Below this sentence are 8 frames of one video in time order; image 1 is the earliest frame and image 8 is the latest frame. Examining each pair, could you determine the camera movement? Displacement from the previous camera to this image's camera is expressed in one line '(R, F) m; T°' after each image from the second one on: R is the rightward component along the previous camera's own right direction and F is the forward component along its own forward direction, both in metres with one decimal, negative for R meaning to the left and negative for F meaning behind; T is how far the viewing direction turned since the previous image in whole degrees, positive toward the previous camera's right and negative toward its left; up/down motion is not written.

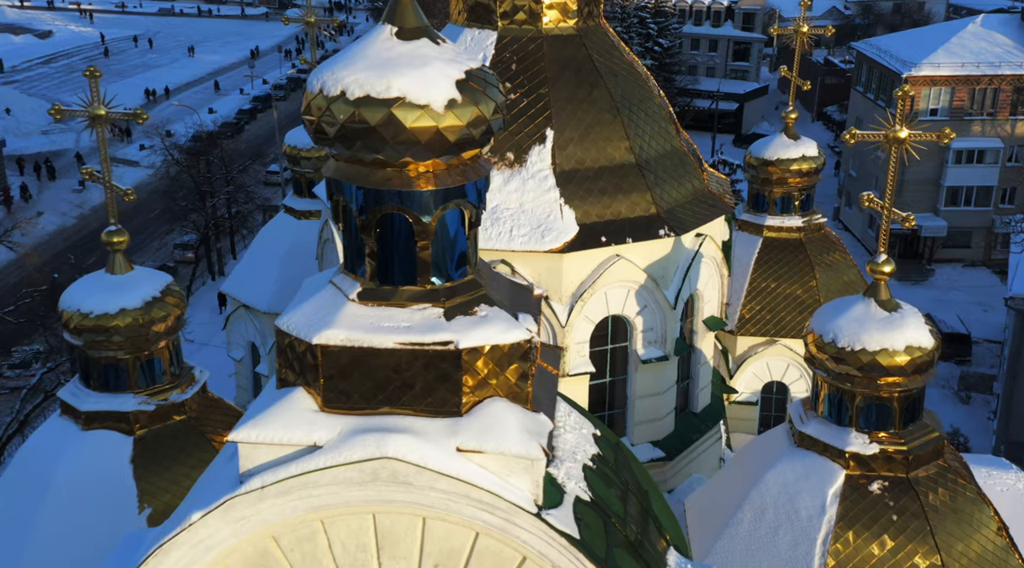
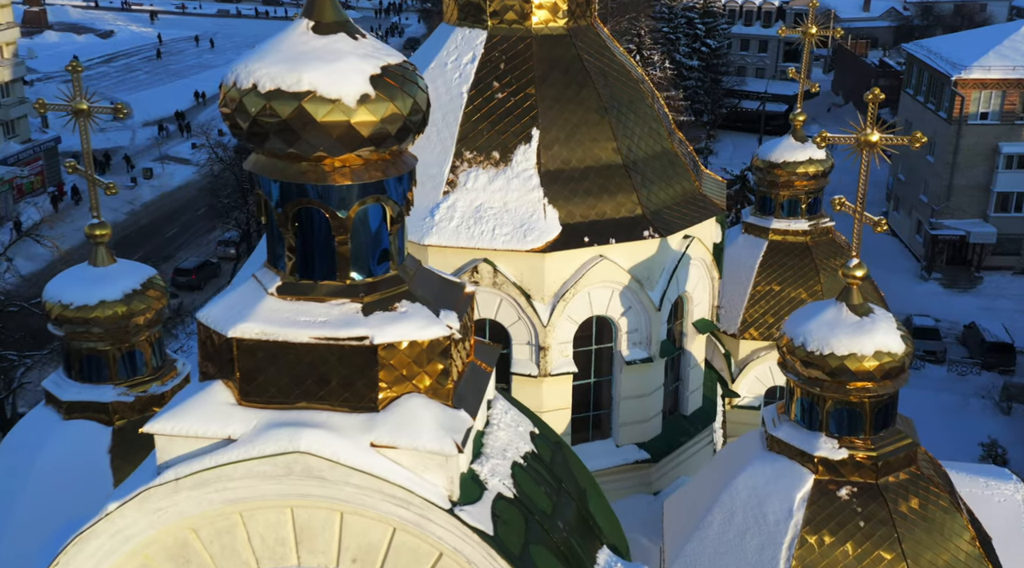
(+0.4, 0.0) m; -1°
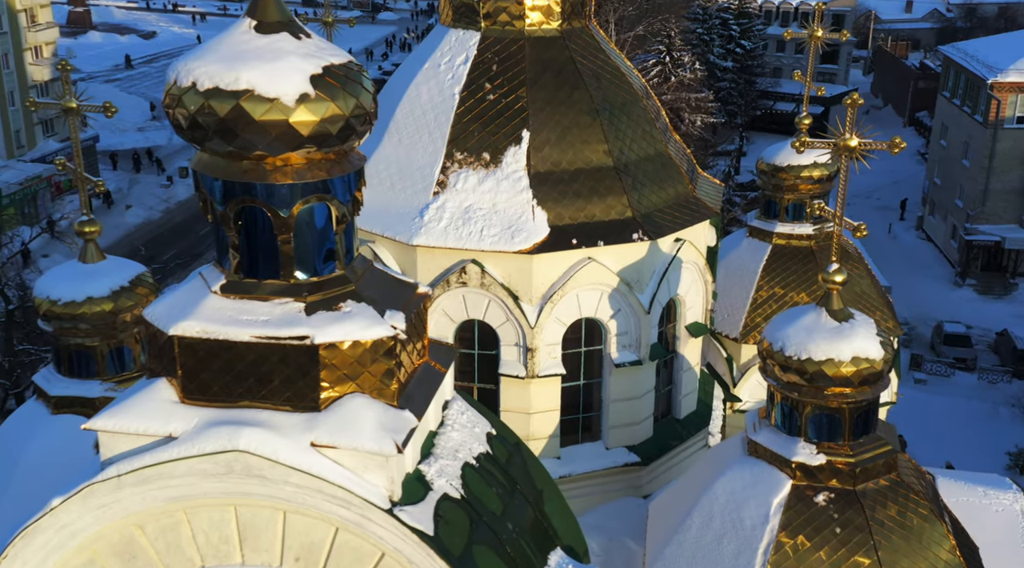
(+0.3, 0.0) m; -1°
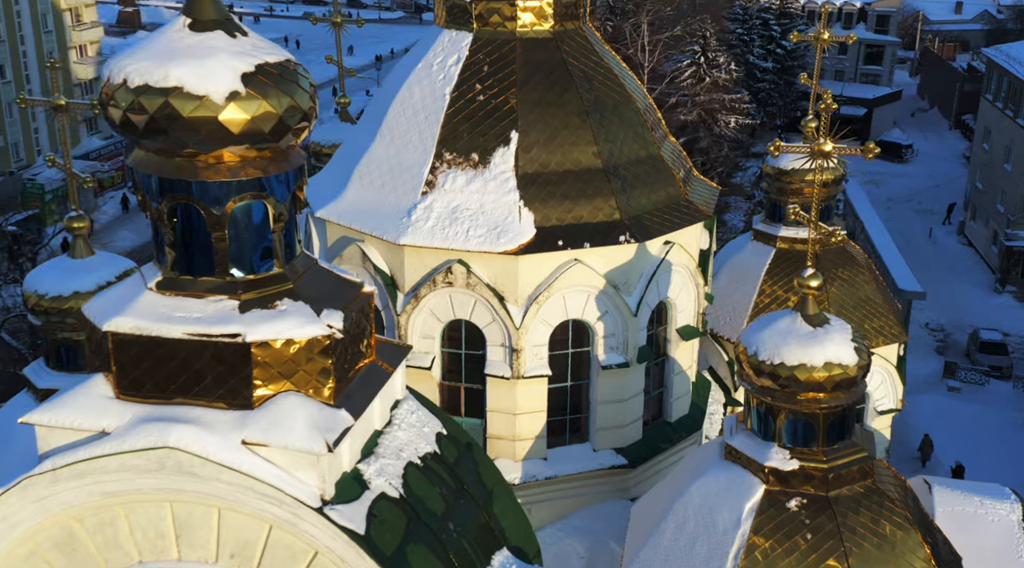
(+0.3, 0.0) m; -1°
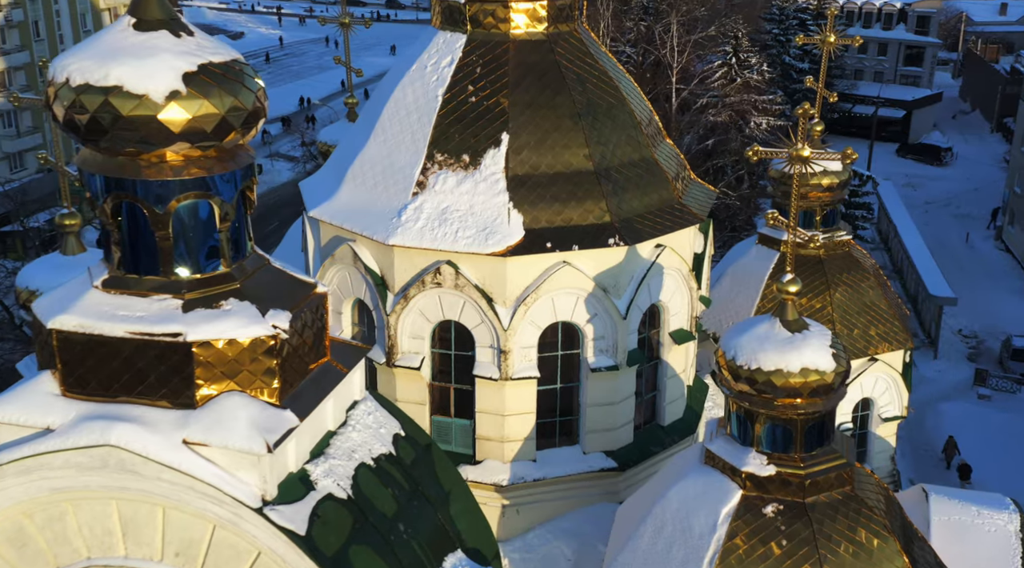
(+0.3, 0.0) m; -1°
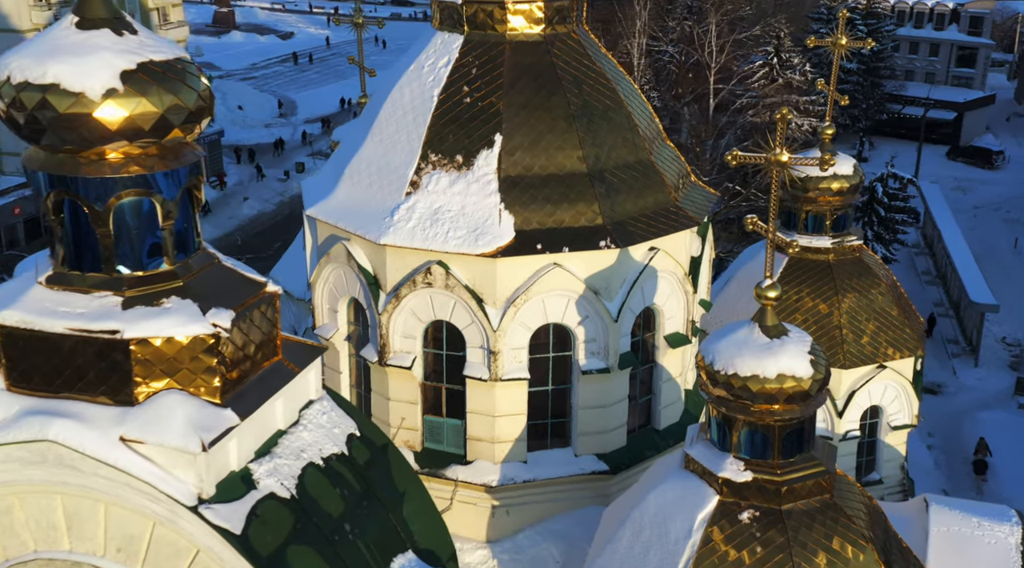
(+0.3, 0.0) m; -1°
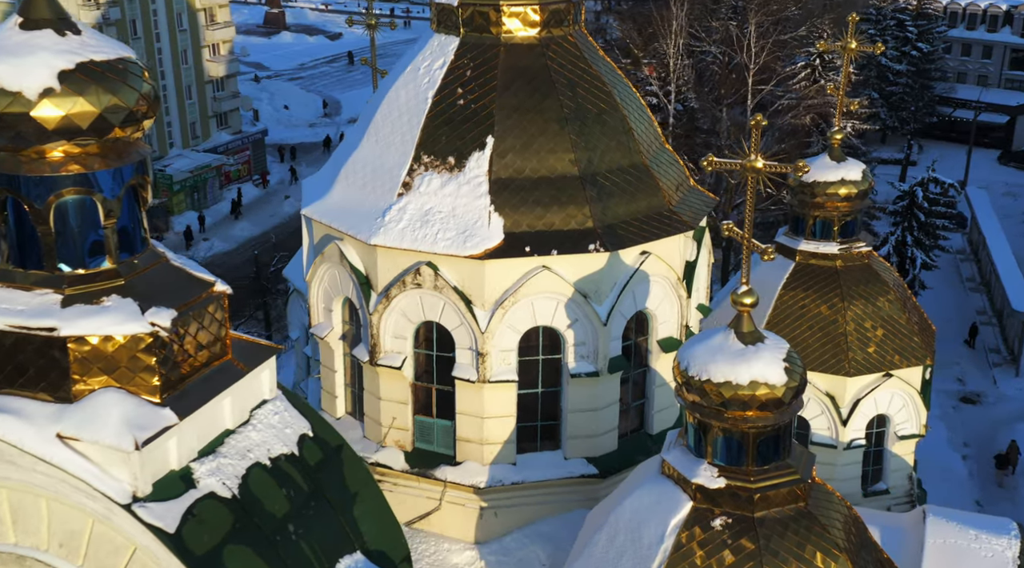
(+0.3, 0.0) m; -1°
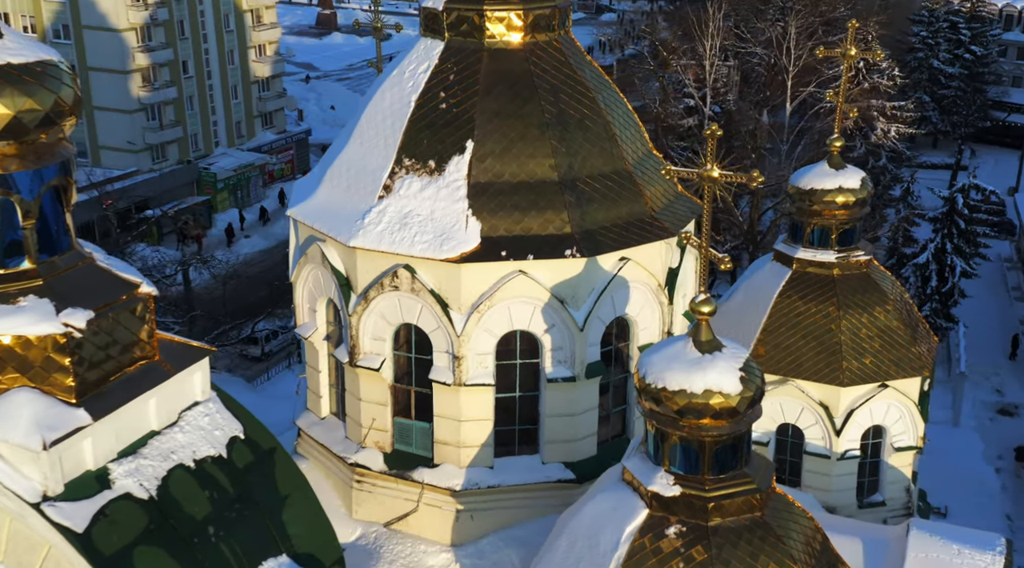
(+0.4, 0.0) m; -1°
